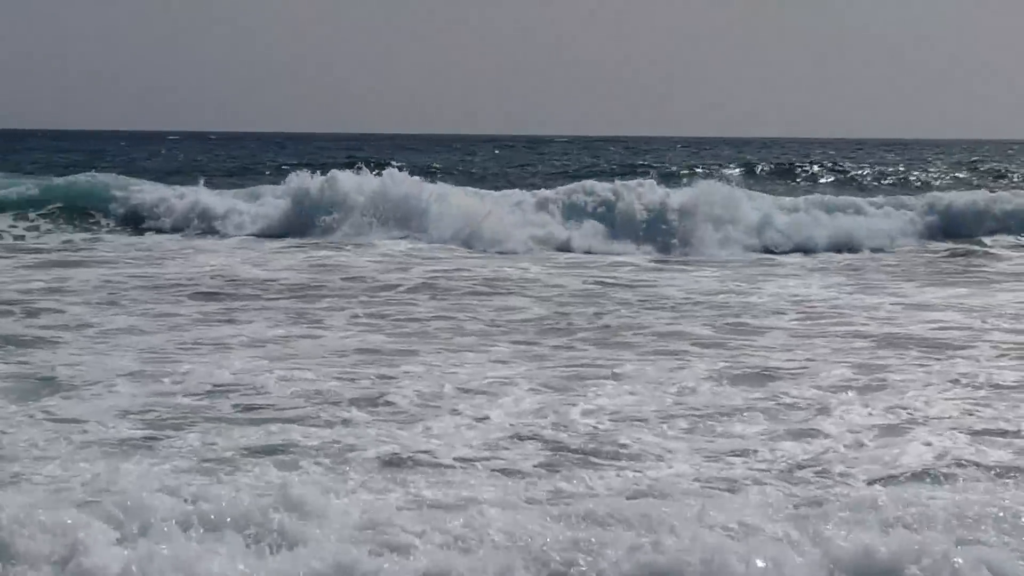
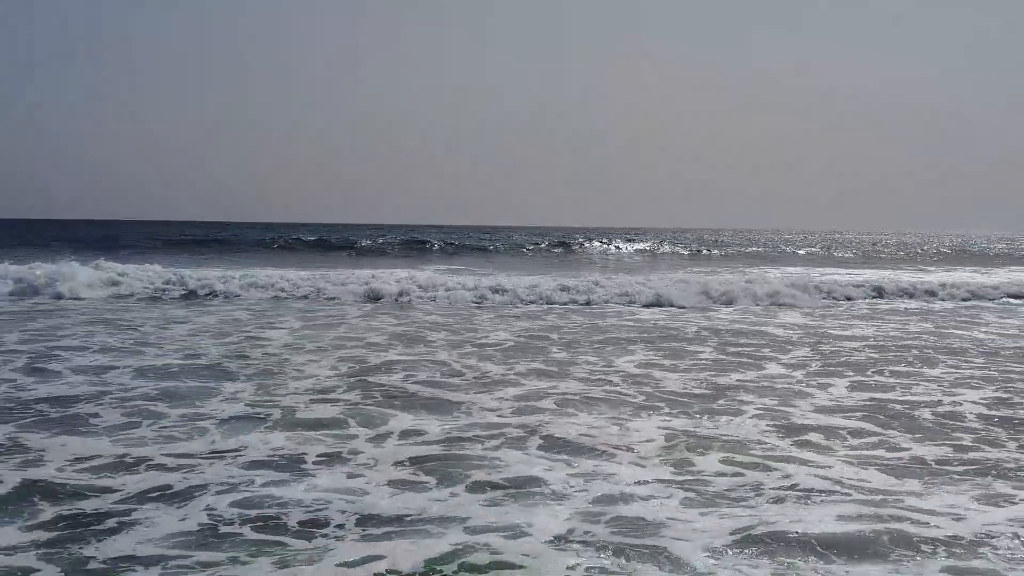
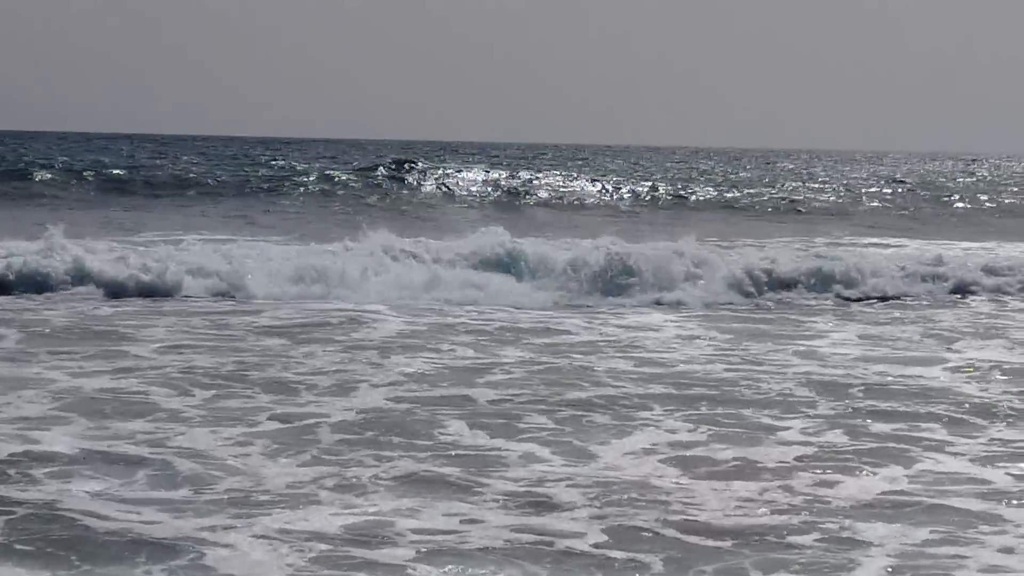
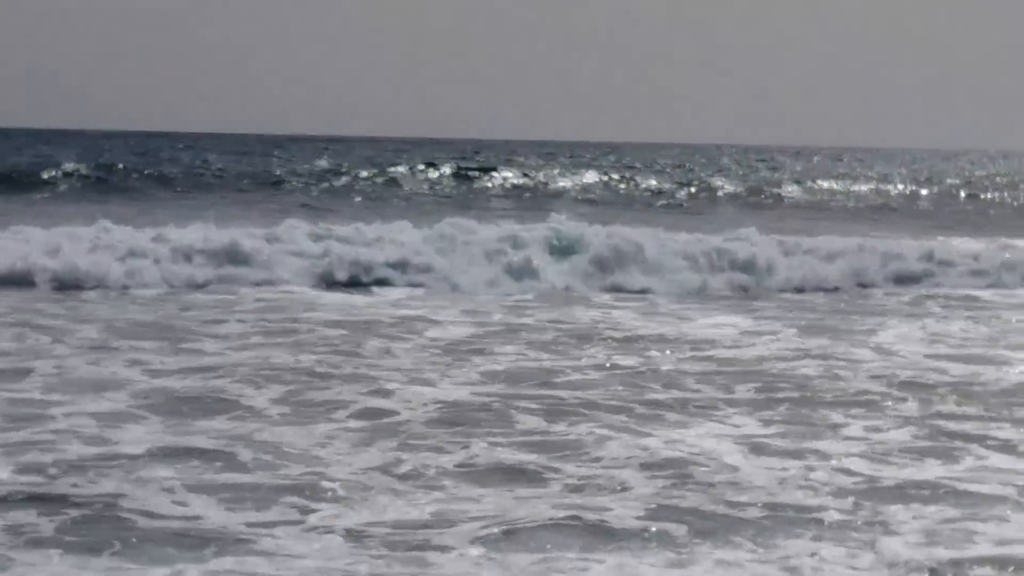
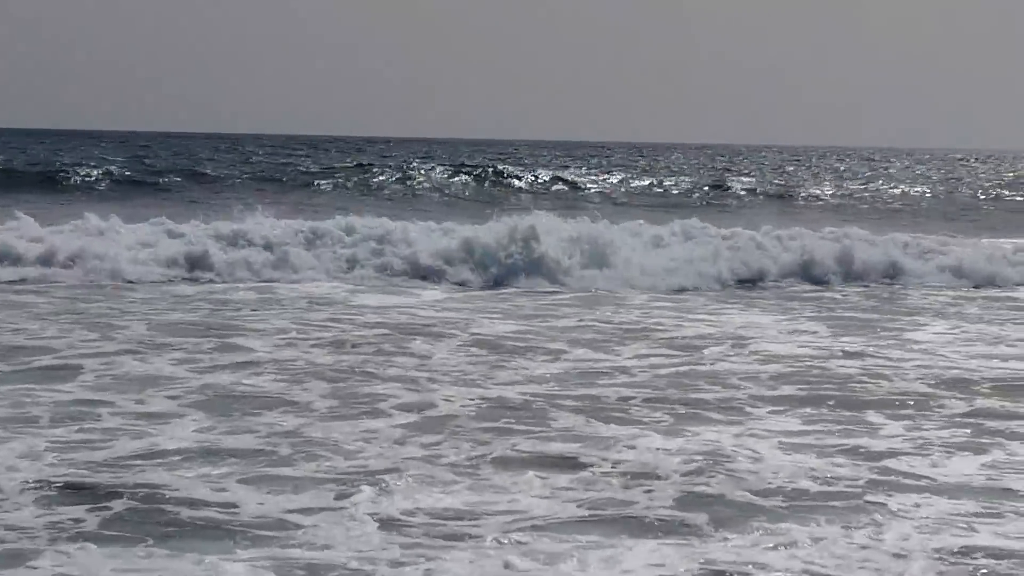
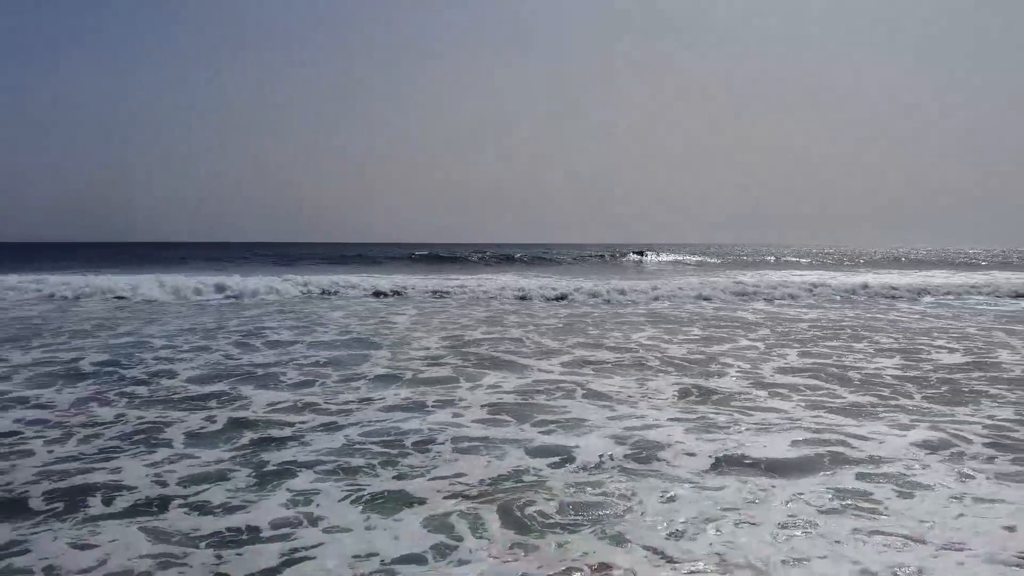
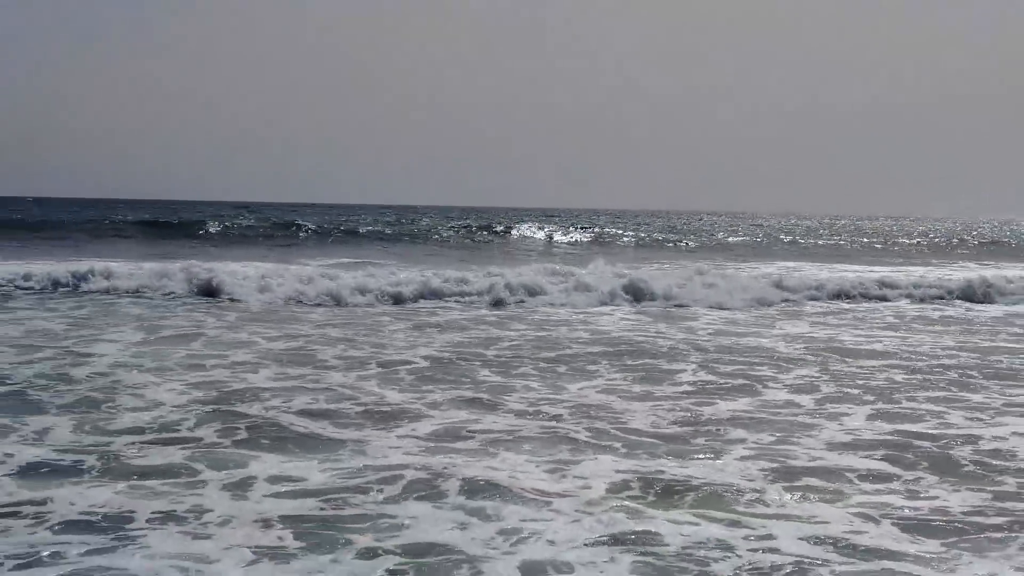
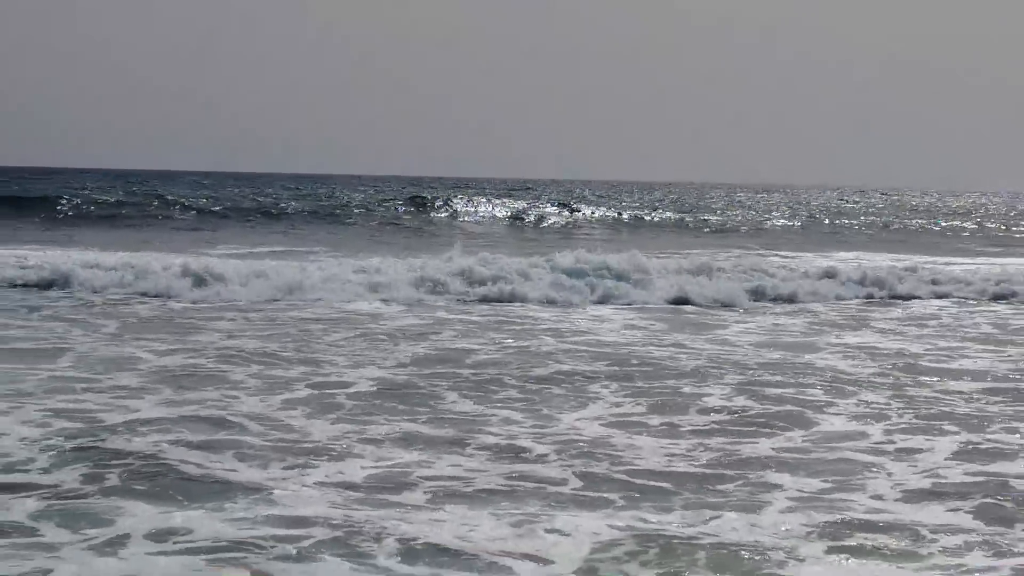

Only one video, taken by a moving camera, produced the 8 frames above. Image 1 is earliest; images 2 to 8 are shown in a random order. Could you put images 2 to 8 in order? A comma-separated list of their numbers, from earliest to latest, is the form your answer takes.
5, 4, 3, 8, 7, 2, 6
